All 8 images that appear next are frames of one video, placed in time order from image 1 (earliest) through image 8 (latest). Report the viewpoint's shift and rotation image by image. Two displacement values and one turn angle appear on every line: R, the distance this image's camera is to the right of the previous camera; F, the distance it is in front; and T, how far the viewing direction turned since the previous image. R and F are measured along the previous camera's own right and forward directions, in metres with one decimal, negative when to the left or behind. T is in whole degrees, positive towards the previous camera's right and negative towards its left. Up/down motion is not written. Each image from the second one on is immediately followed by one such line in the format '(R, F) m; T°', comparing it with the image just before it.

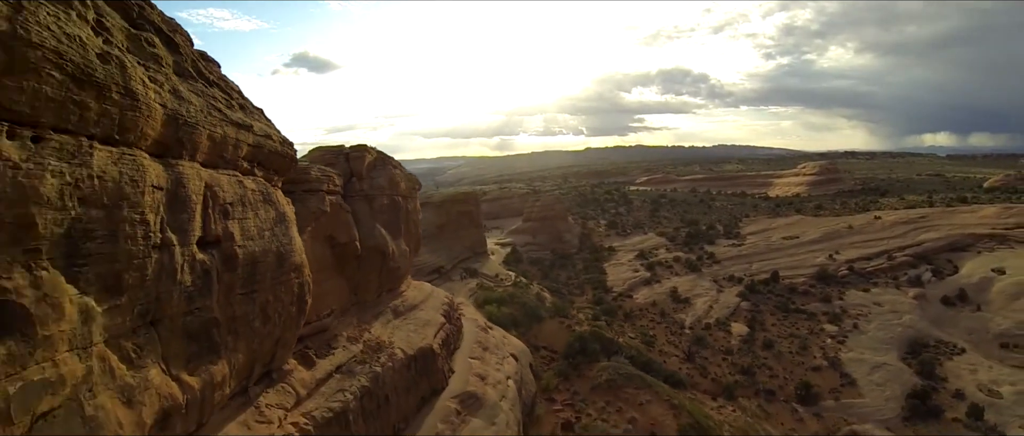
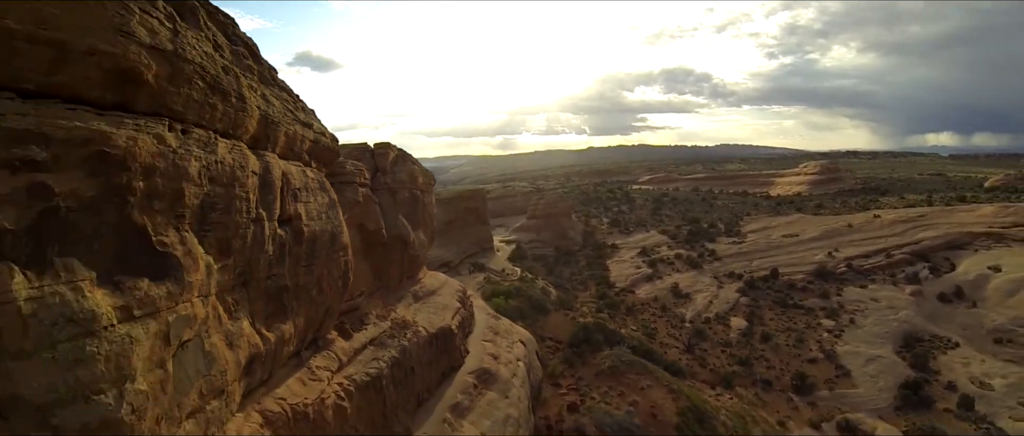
(-0.2, -0.9) m; 0°
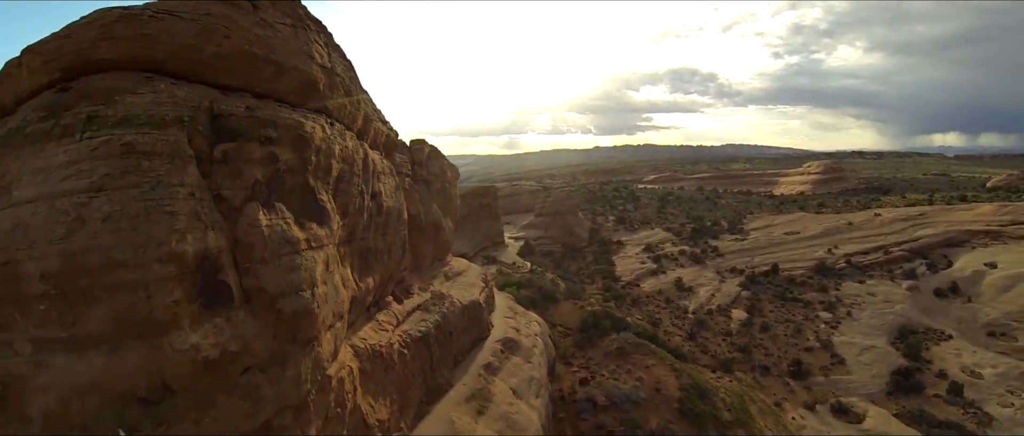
(-0.4, -1.5) m; 0°
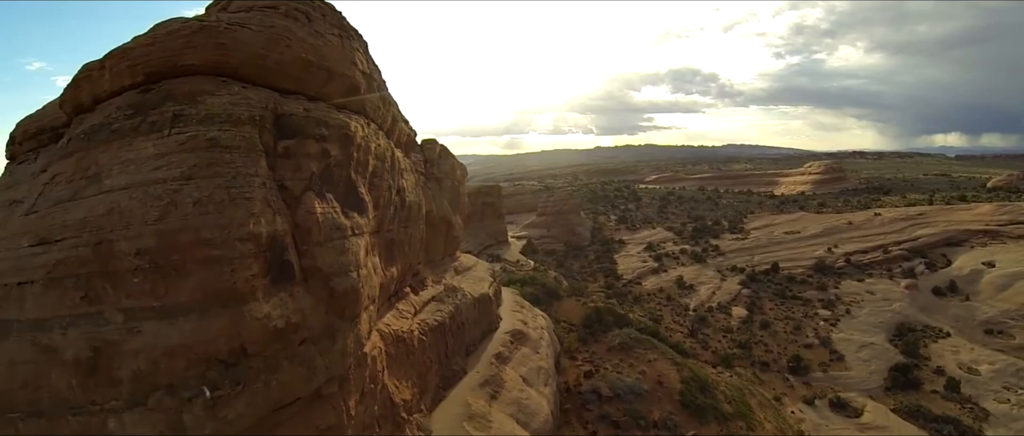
(-0.2, -0.5) m; 0°
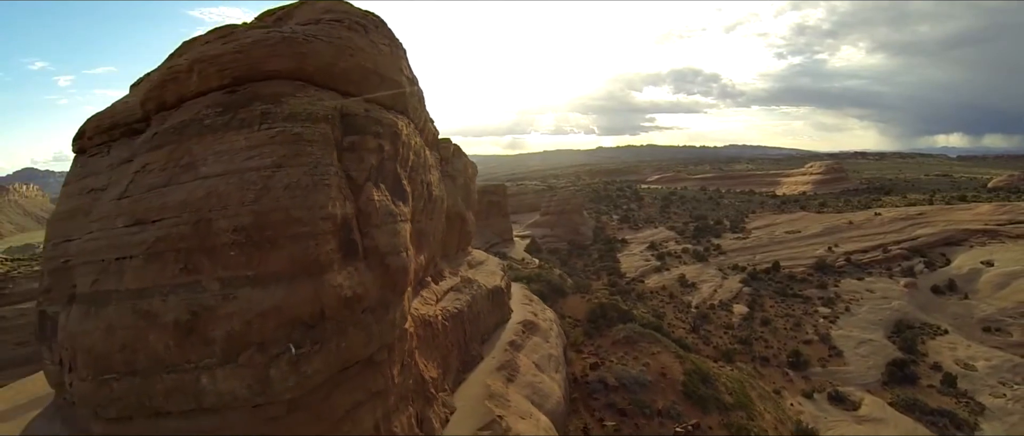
(-0.2, -0.7) m; 0°
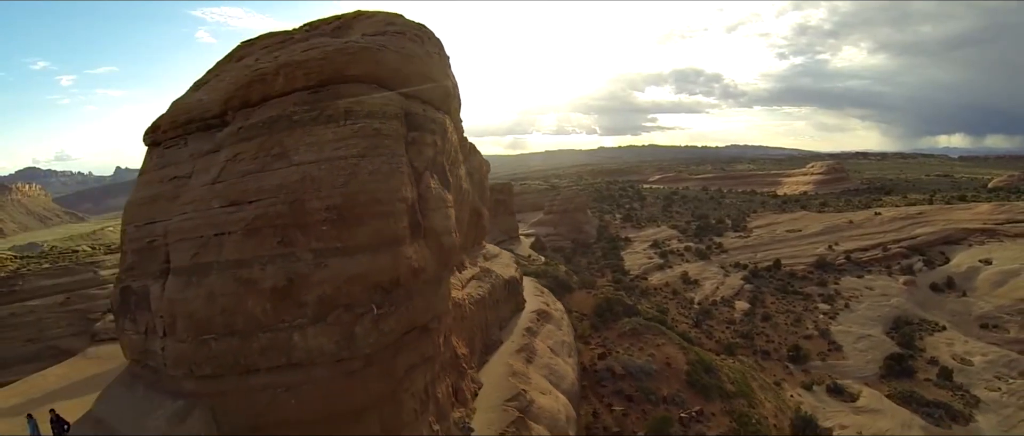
(-0.3, -0.8) m; 0°
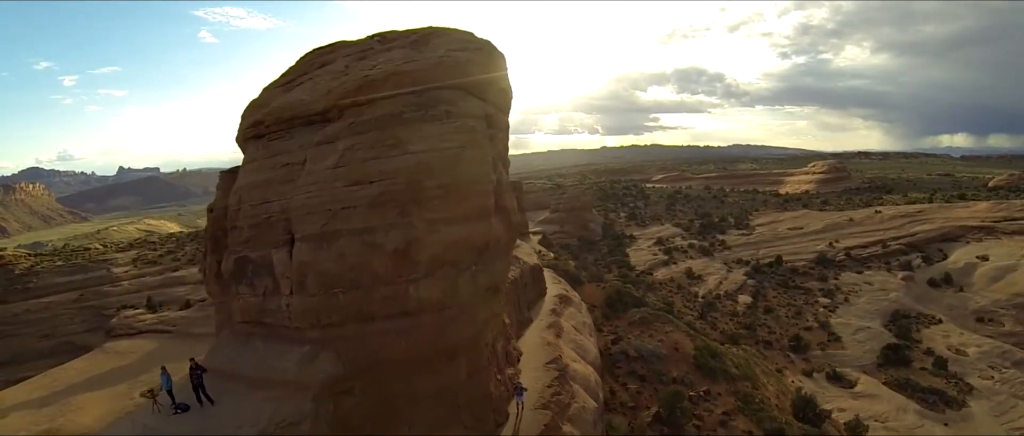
(-0.6, -1.3) m; 0°
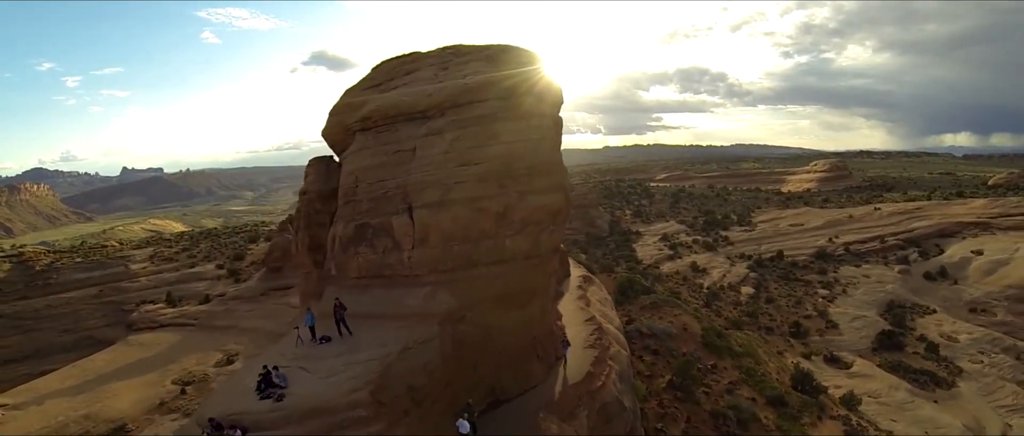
(-0.8, -2.0) m; 0°
